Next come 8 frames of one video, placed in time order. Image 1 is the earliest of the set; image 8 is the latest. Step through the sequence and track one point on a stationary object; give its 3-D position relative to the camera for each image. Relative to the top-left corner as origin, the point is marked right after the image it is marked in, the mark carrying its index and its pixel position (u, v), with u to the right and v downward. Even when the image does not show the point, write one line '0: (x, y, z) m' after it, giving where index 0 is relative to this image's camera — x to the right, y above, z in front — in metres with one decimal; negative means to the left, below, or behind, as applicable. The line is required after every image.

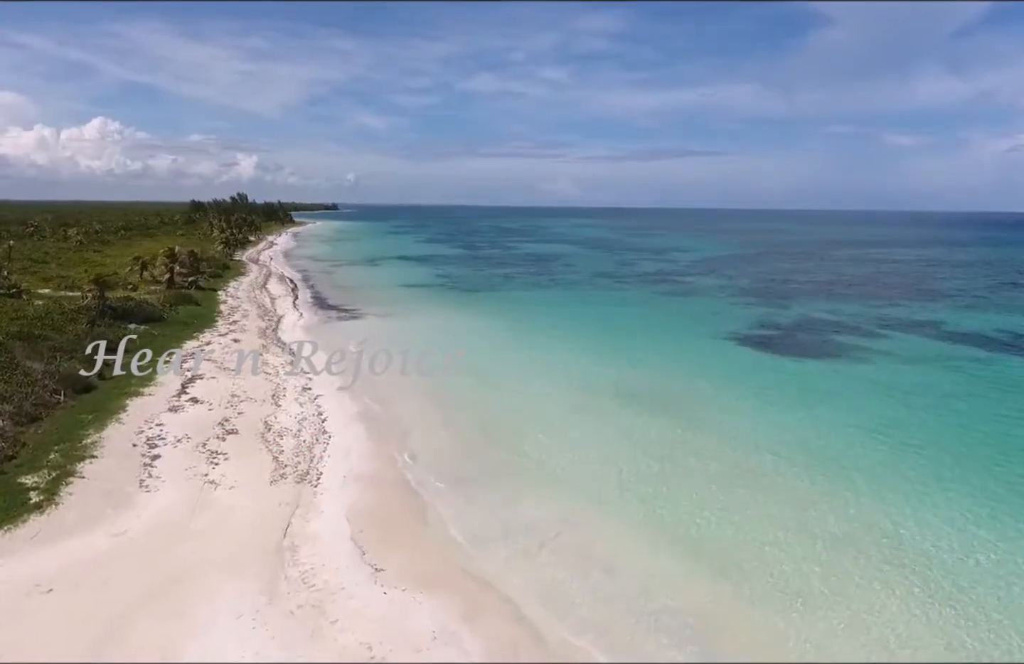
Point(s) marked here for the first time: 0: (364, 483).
0: (-2.9, -2.9, +12.3) m
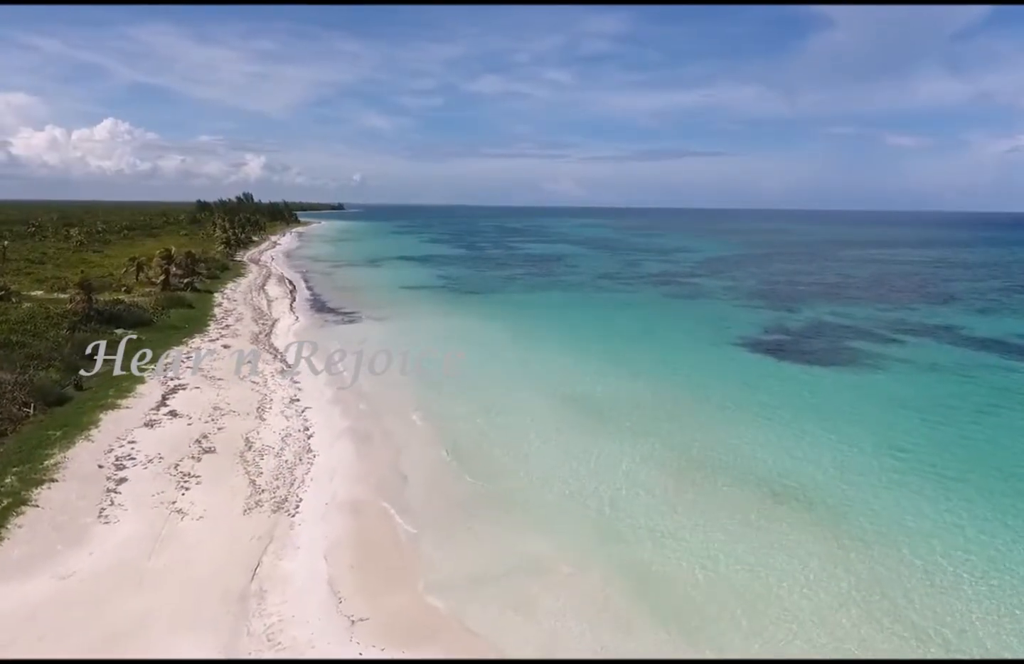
0: (-3.0, -3.2, +11.2) m
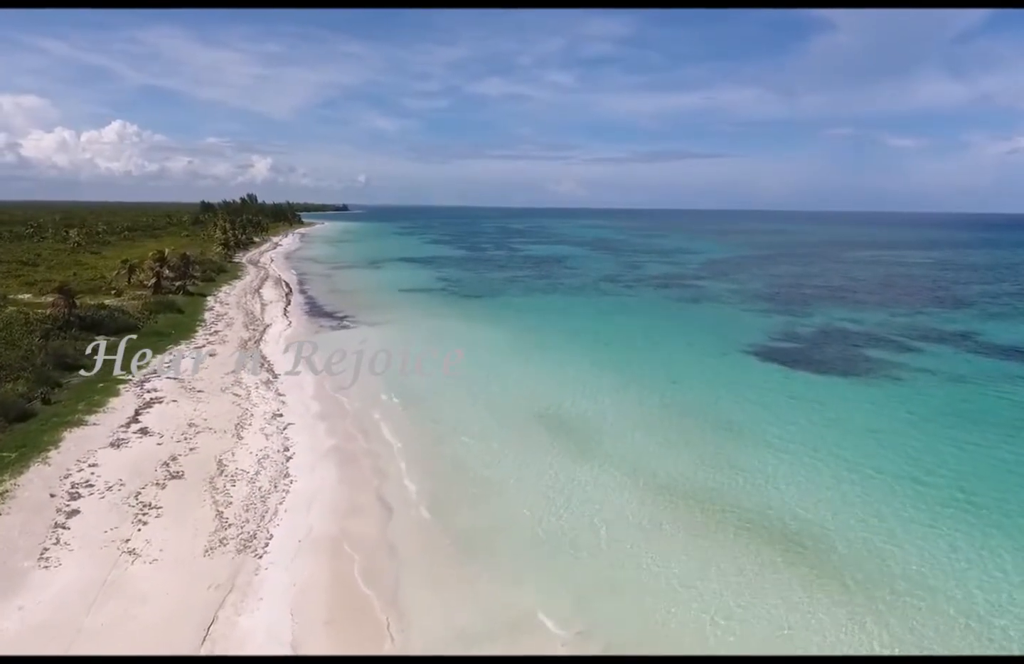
0: (-3.0, -3.5, +10.0) m
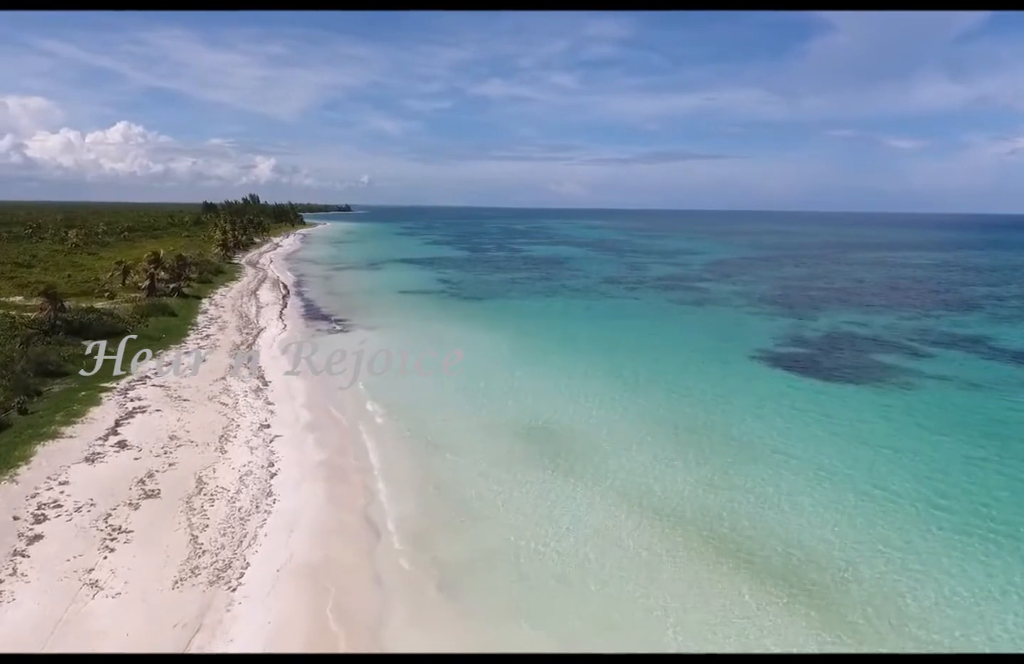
0: (-3.1, -3.6, +9.2) m
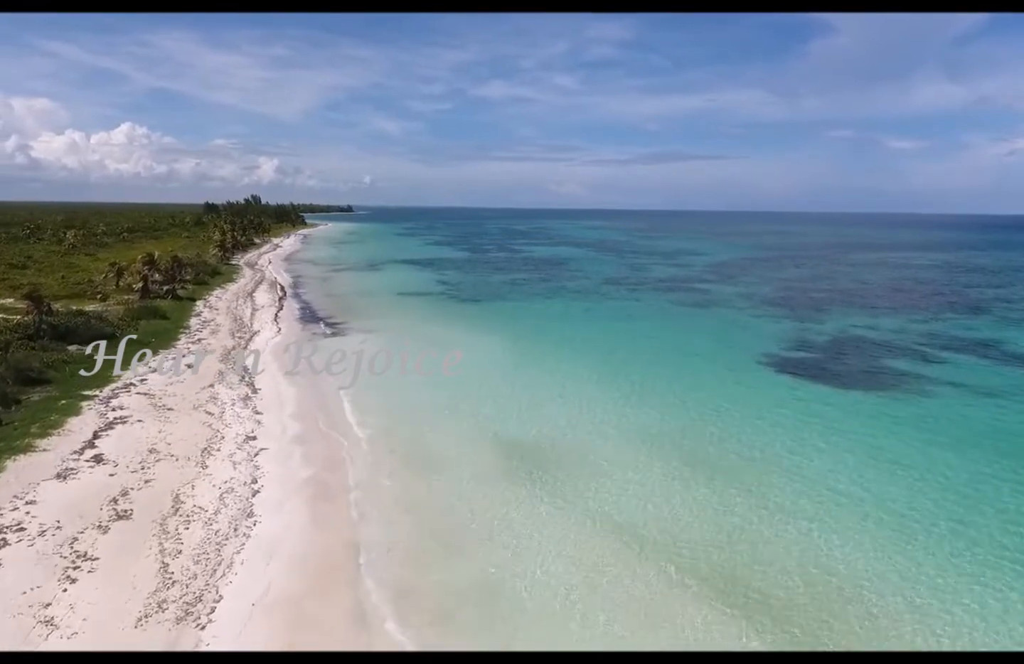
0: (-3.1, -3.8, +8.4) m
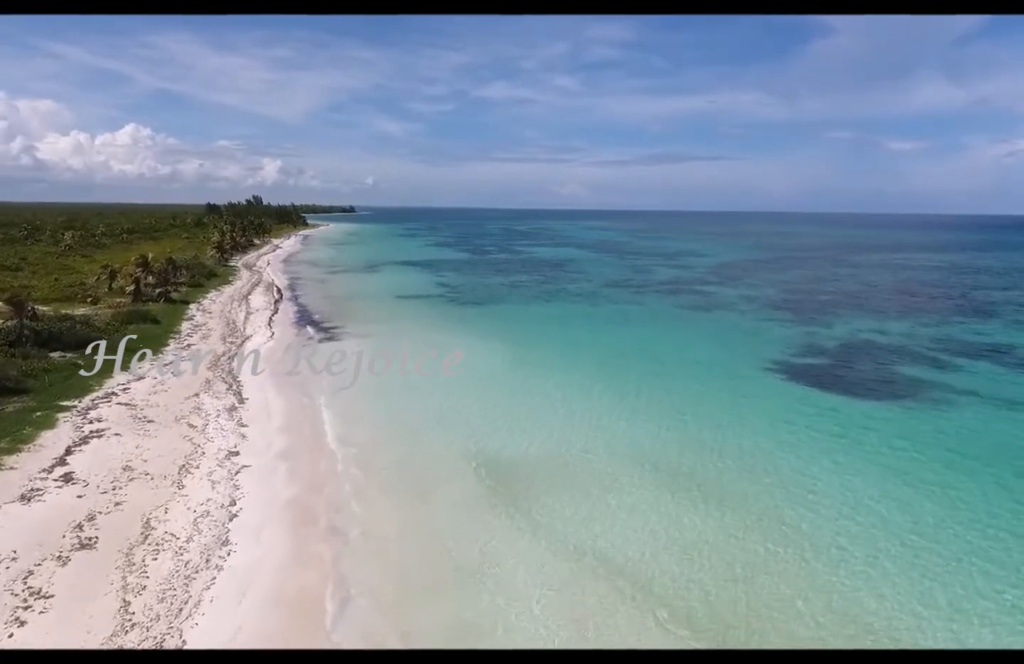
0: (-3.2, -4.0, +7.6) m
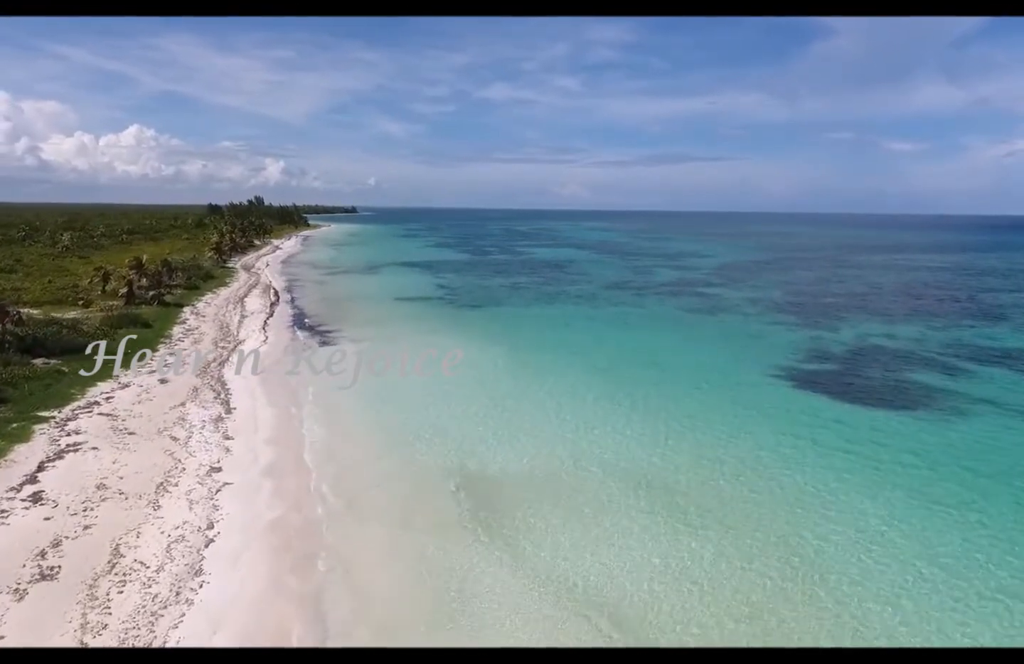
0: (-3.2, -4.2, +6.8) m
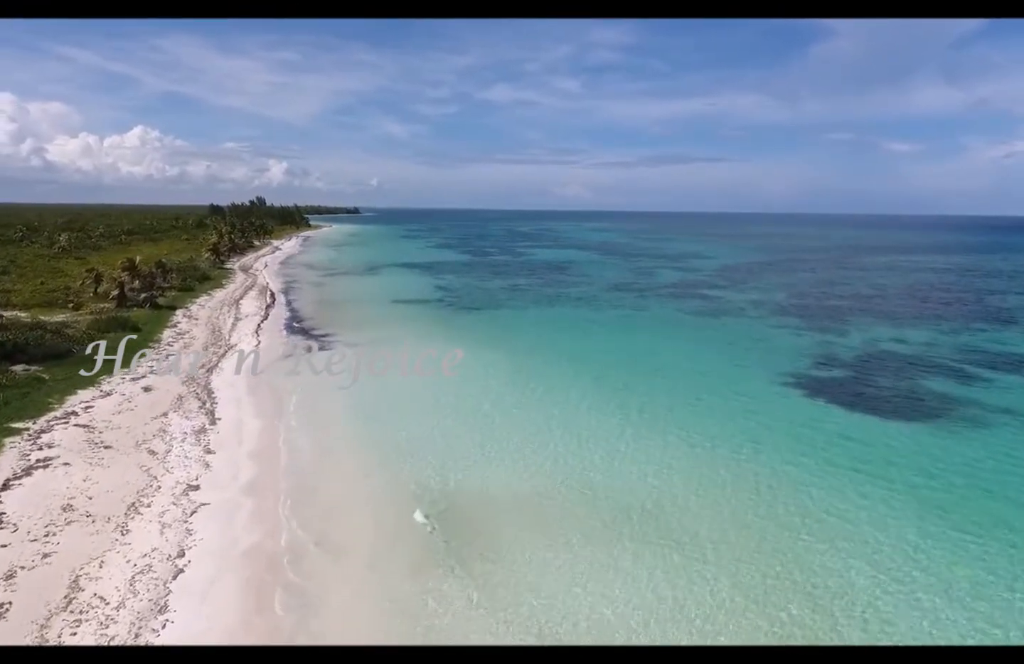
0: (-3.3, -4.4, +5.9) m
